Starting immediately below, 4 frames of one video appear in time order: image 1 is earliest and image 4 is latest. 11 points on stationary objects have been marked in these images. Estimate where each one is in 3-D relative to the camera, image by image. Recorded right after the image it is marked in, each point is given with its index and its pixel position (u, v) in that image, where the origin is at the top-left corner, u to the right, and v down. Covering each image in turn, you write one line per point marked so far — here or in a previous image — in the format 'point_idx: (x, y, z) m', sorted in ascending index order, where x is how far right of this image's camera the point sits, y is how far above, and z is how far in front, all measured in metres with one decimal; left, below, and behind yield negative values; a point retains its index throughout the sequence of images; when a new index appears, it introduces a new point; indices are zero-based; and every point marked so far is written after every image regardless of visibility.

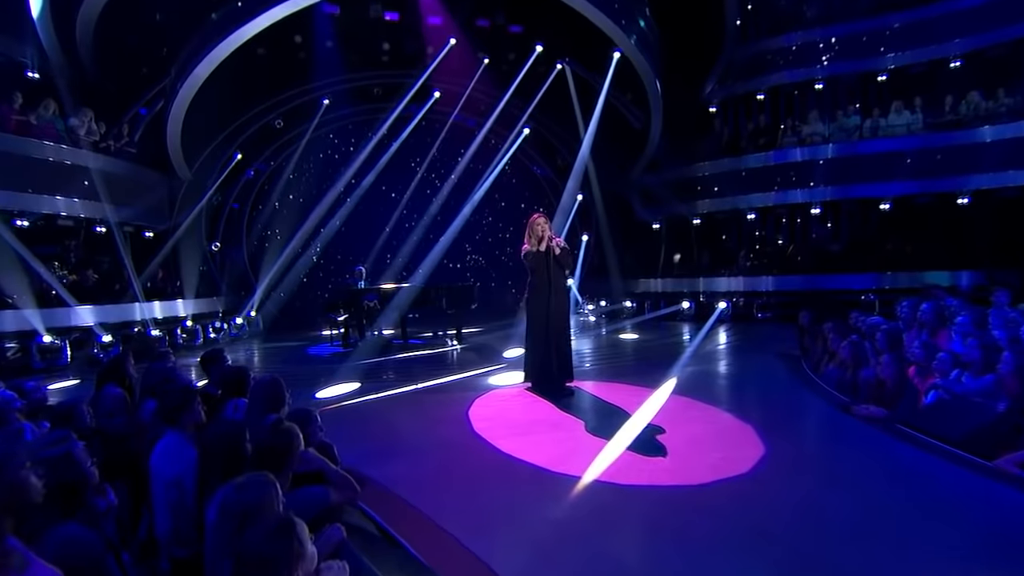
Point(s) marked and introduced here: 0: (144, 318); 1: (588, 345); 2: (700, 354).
0: (-5.3, -0.4, +10.1) m
1: (+1.2, -0.9, +10.4) m
2: (+2.4, -1.0, +9.1) m
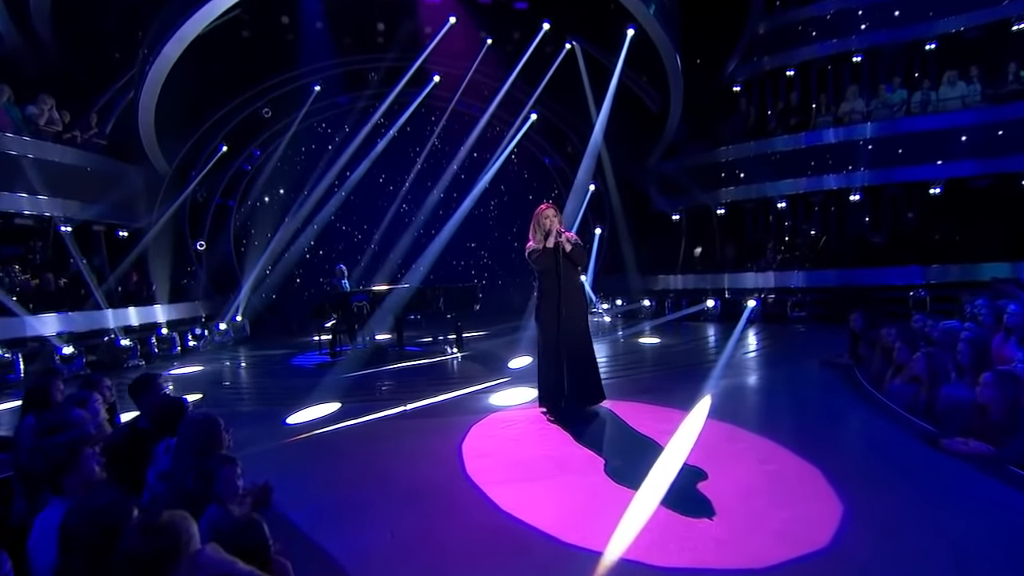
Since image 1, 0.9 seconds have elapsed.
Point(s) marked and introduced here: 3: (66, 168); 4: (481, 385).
0: (-5.3, -0.5, +9.2) m
1: (+1.3, -0.9, +9.4) m
2: (+2.5, -1.0, +8.0) m
3: (-6.0, +1.6, +9.2) m
4: (-0.4, -1.1, +7.8) m
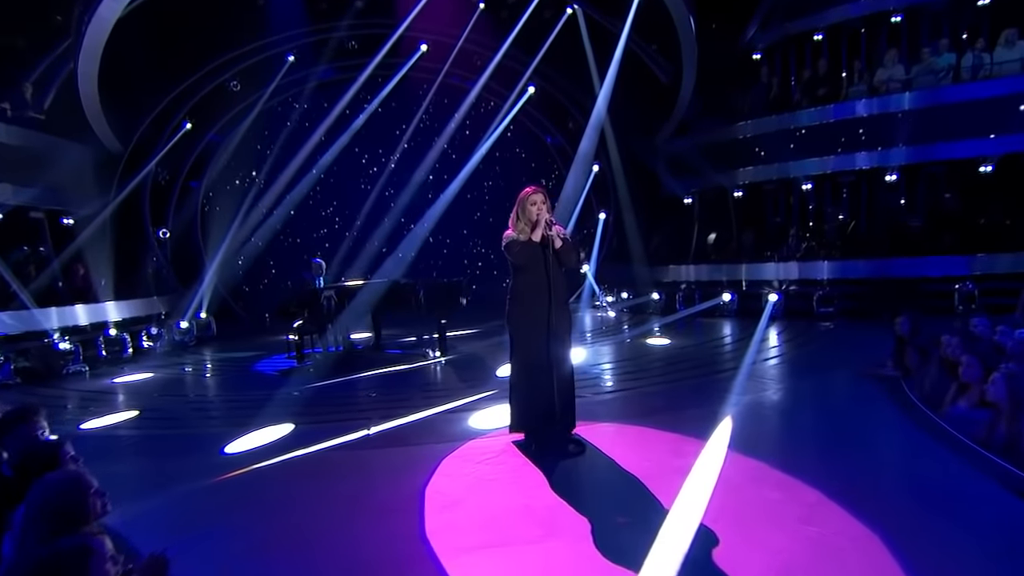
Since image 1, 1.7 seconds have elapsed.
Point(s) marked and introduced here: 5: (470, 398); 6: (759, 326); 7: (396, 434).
0: (-5.4, -0.4, +8.2) m
1: (+1.1, -0.8, +8.4) m
2: (+2.4, -0.9, +7.0) m
3: (-6.1, +1.7, +8.1) m
4: (-0.6, -1.1, +6.8) m
5: (-0.5, -1.1, +6.8) m
6: (+3.3, -0.5, +9.4) m
7: (-1.0, -1.3, +6.0) m
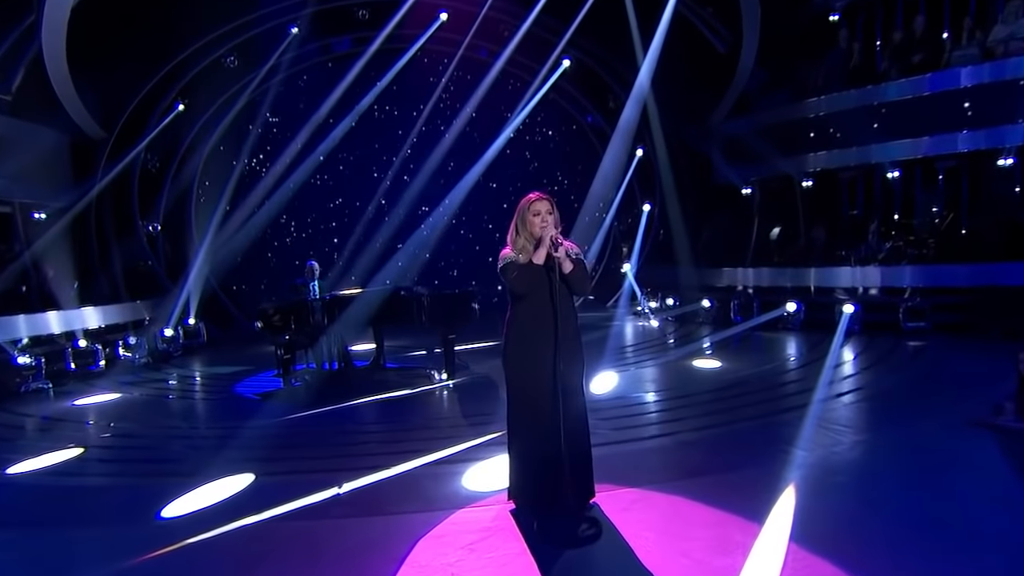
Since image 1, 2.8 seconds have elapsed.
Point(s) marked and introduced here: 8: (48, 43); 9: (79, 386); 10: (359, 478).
0: (-5.2, -0.5, +7.3) m
1: (+1.3, -0.9, +7.0) m
2: (+2.5, -1.1, +5.5) m
3: (-5.8, +1.6, +7.3) m
4: (-0.5, -1.2, +5.6) m
5: (-0.4, -1.2, +5.6) m
6: (+3.6, -0.6, +7.9) m
7: (-1.0, -1.4, +4.8) m
8: (-4.8, +2.5, +7.1) m
9: (-4.5, -1.0, +7.2) m
10: (-1.1, -1.3, +5.0) m
